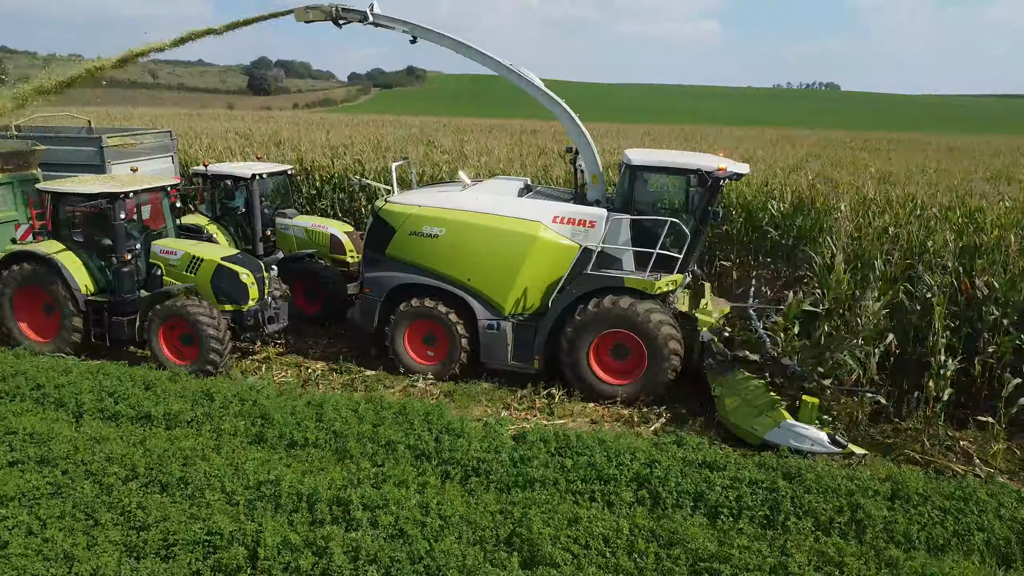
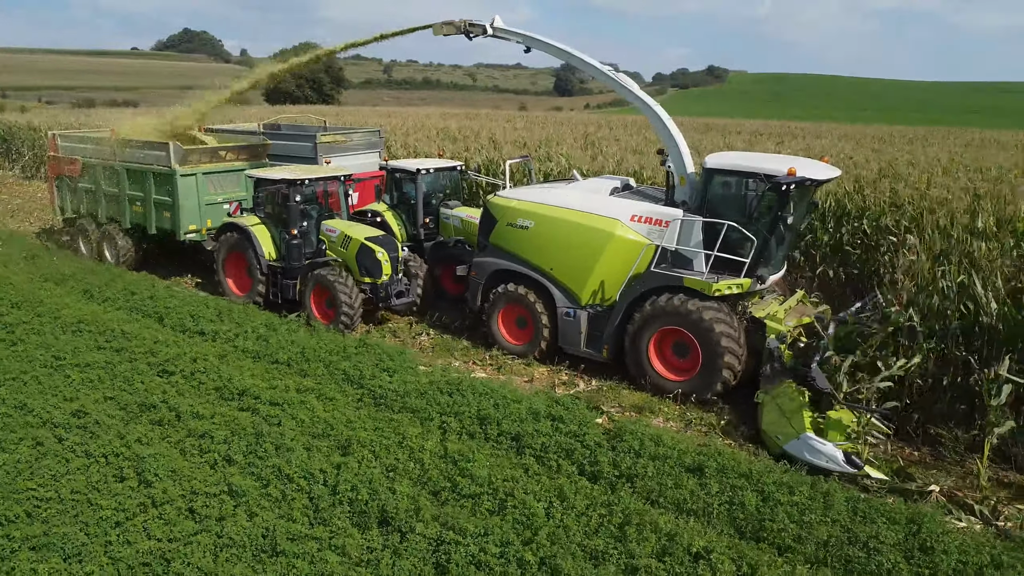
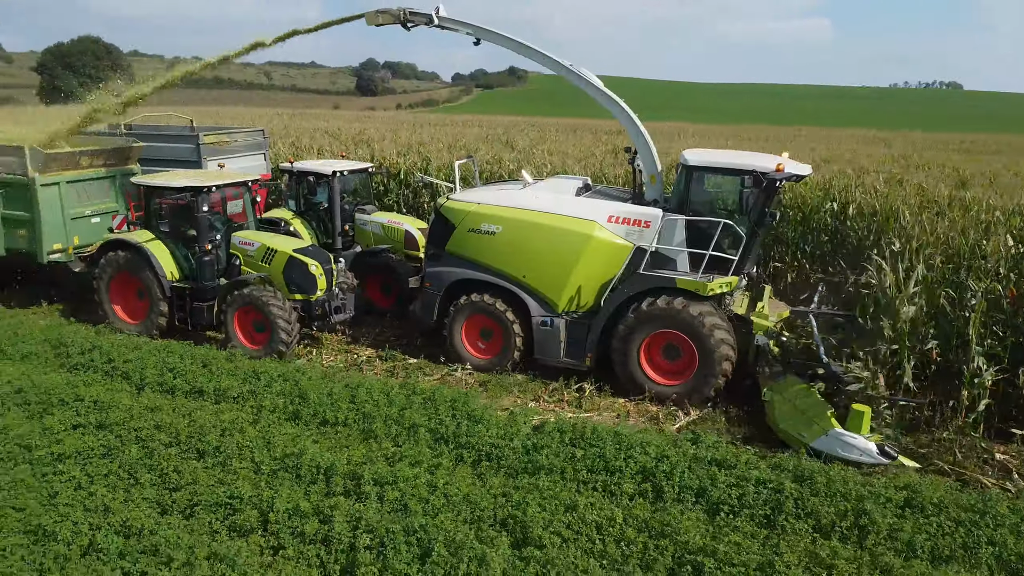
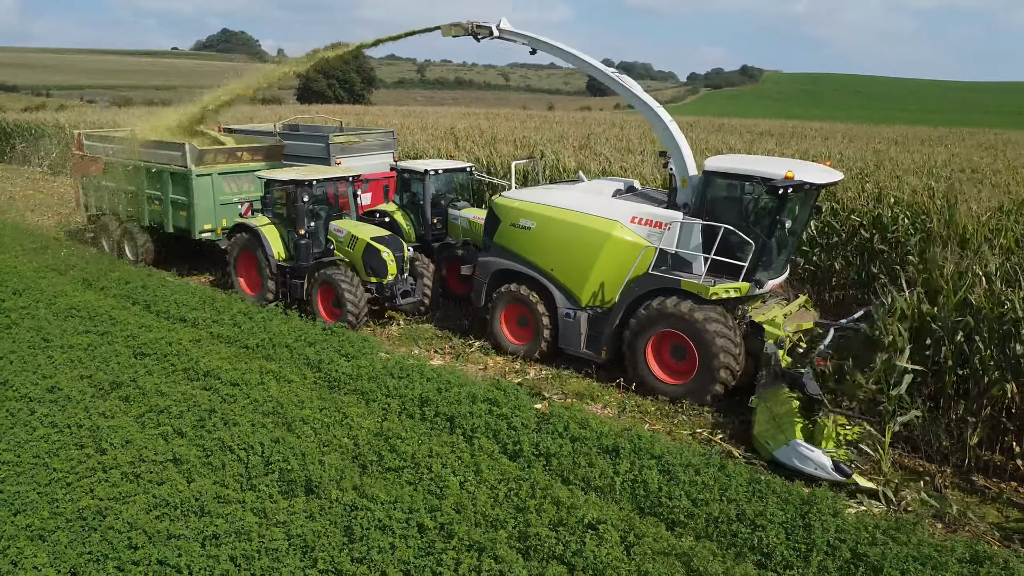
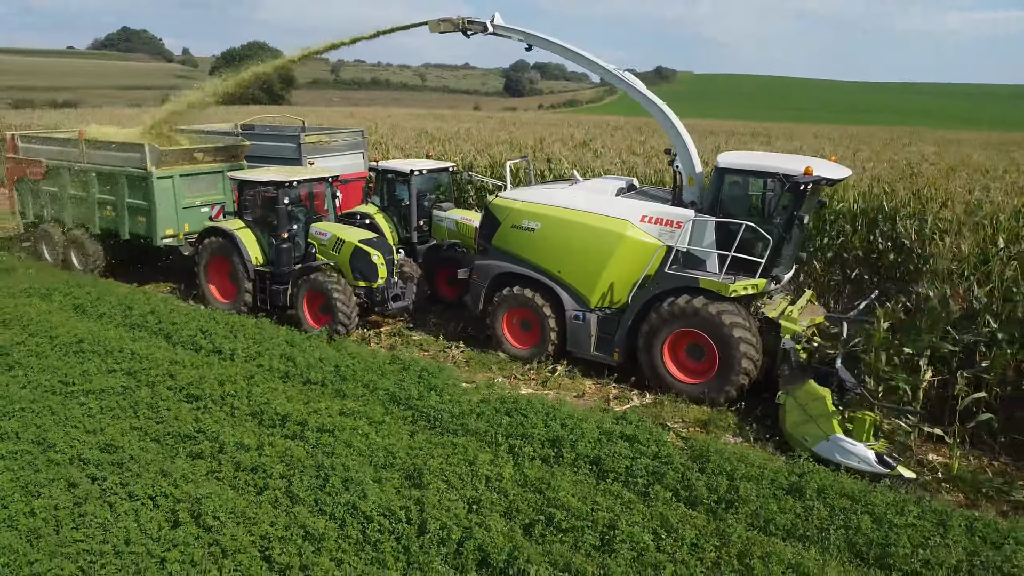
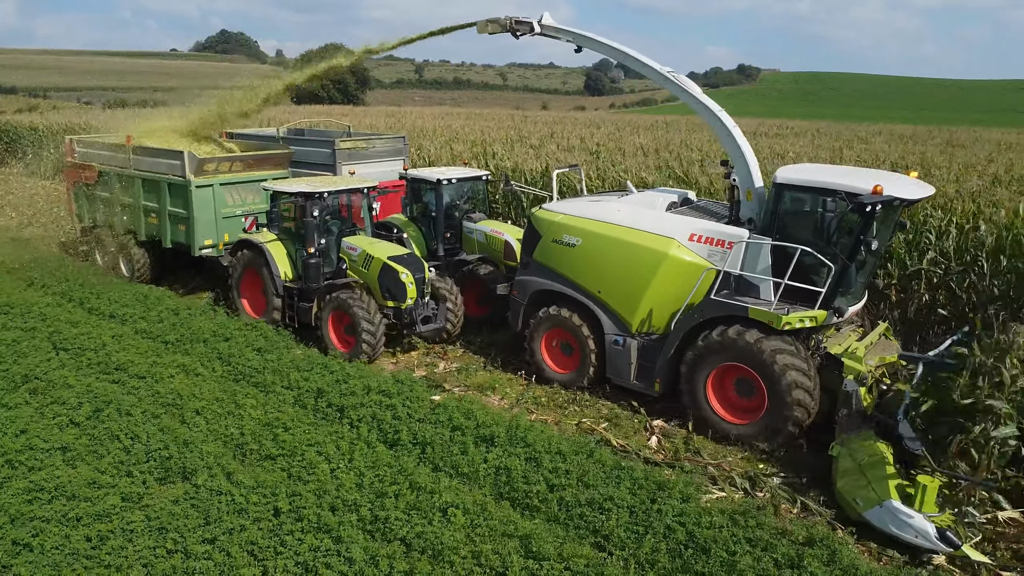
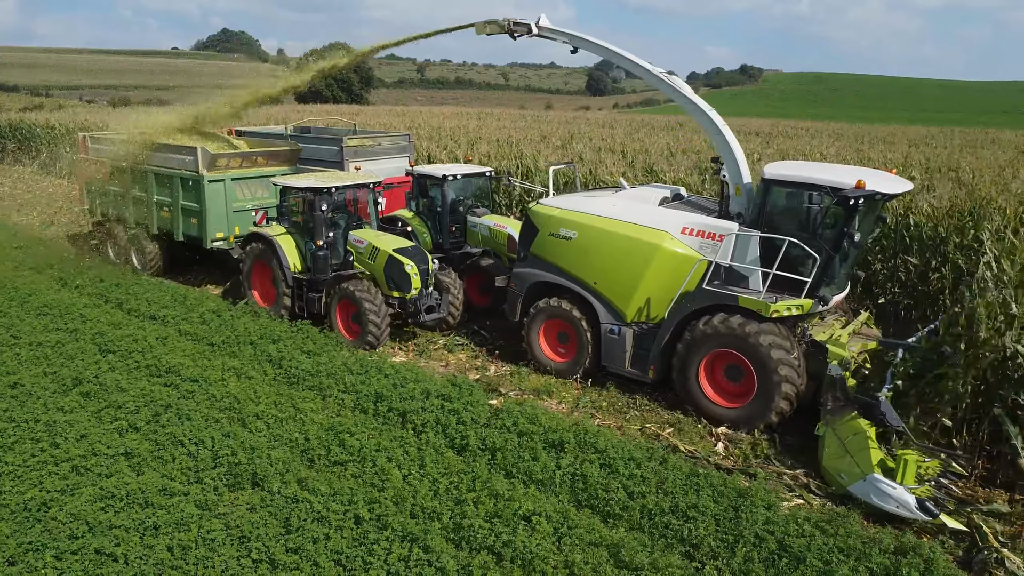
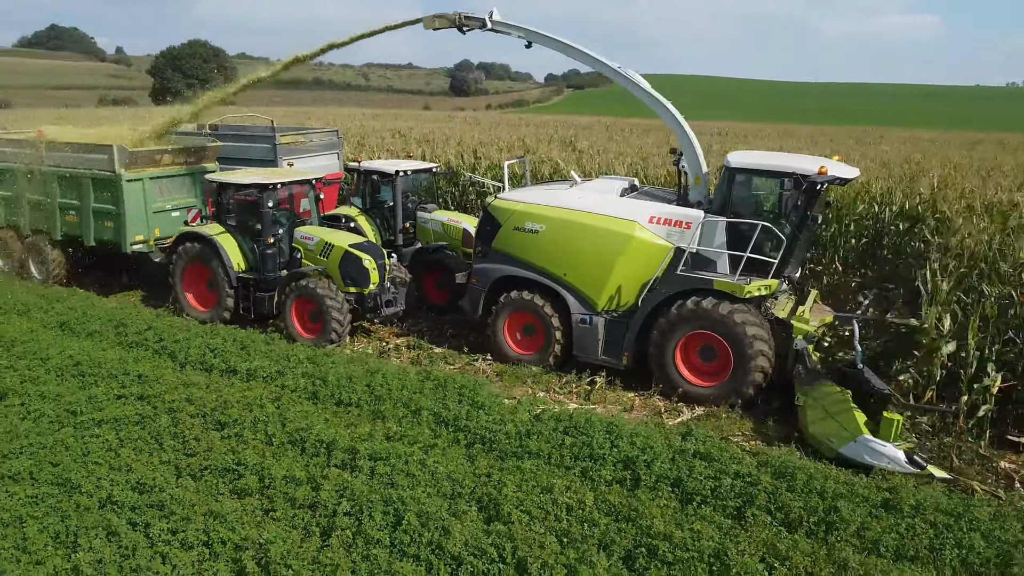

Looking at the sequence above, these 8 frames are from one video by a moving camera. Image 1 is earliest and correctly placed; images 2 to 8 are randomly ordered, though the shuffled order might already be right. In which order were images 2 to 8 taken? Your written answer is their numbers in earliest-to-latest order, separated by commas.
3, 8, 5, 2, 4, 7, 6
